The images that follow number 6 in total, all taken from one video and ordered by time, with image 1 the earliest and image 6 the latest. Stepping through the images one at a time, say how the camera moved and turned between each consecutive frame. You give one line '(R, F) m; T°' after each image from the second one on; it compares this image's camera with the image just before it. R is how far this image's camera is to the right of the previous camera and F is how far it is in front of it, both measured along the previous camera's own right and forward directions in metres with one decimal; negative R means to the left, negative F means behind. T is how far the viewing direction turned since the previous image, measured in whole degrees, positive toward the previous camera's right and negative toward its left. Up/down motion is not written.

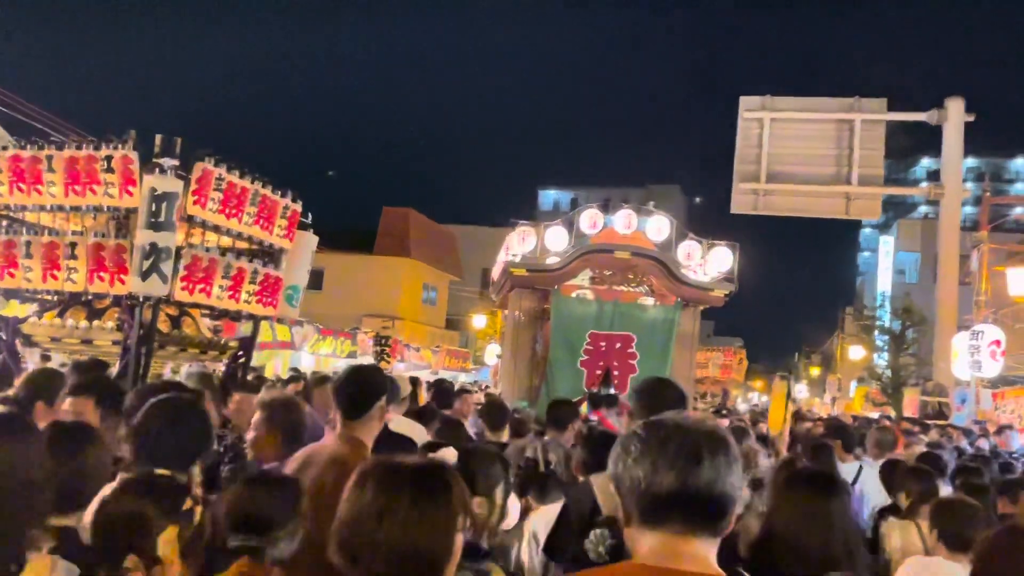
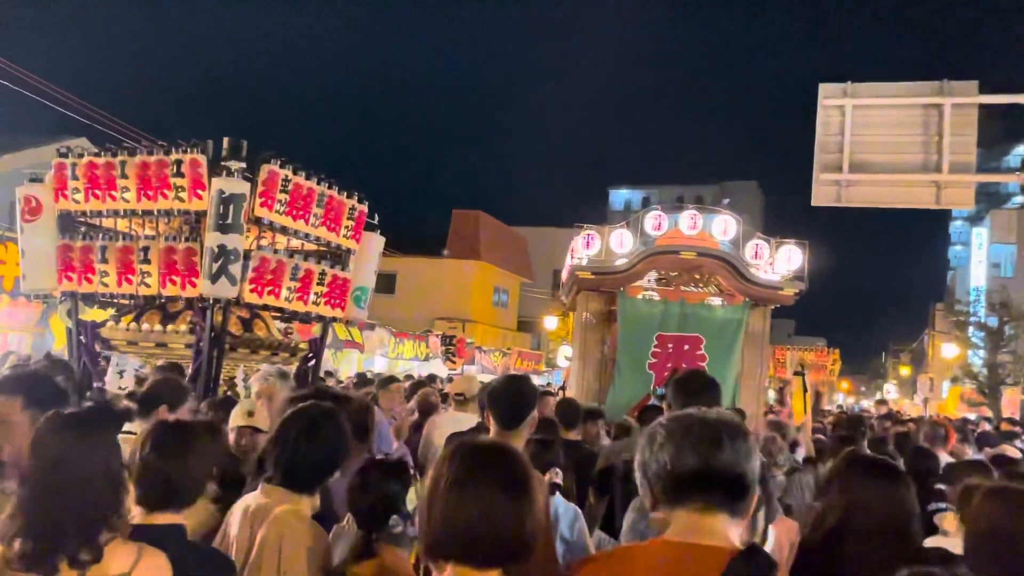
(0.0, +0.3) m; -5°
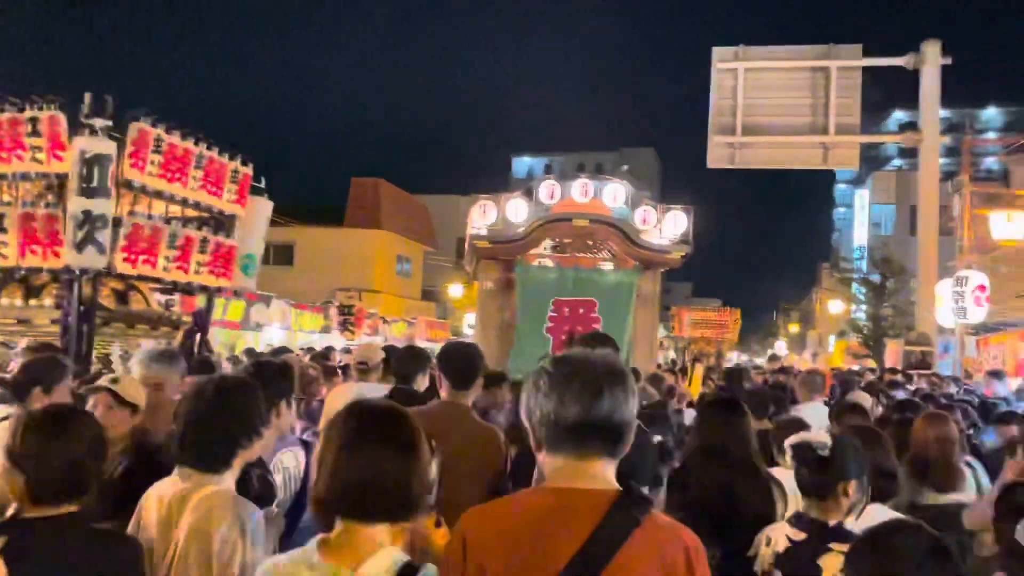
(+0.1, +0.3) m; +7°
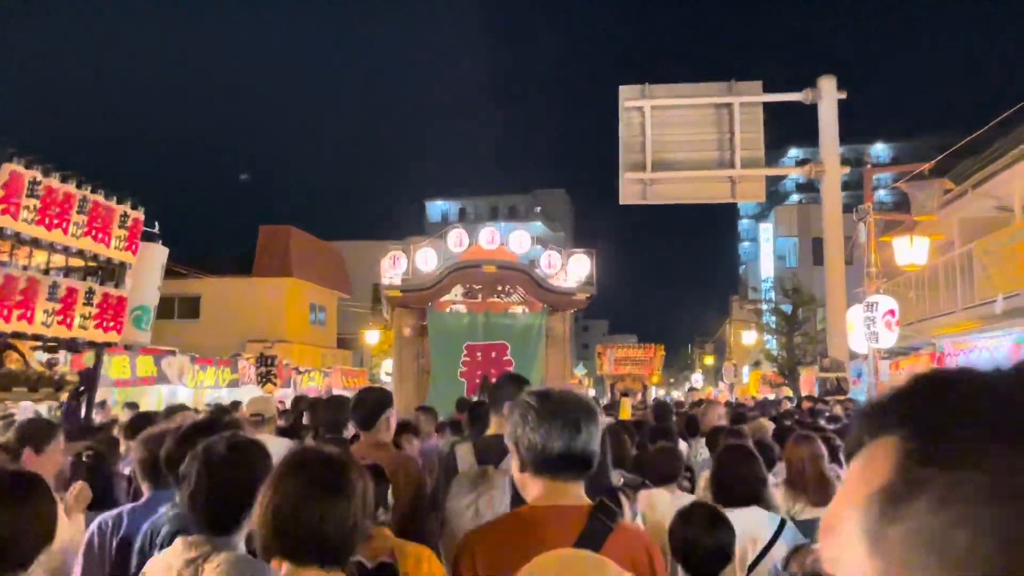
(0.0, +0.4) m; +6°
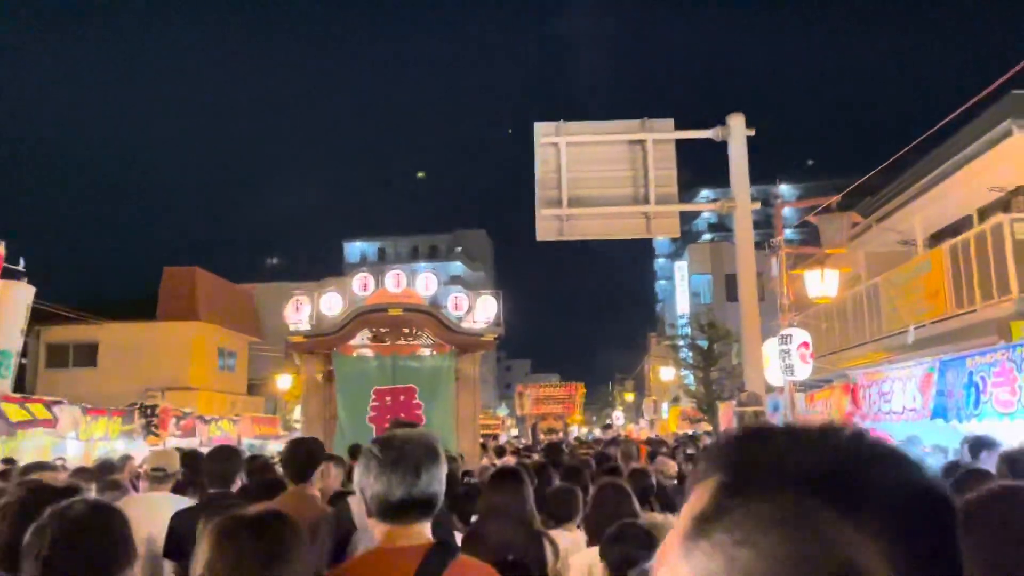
(+0.2, +0.5) m; +6°
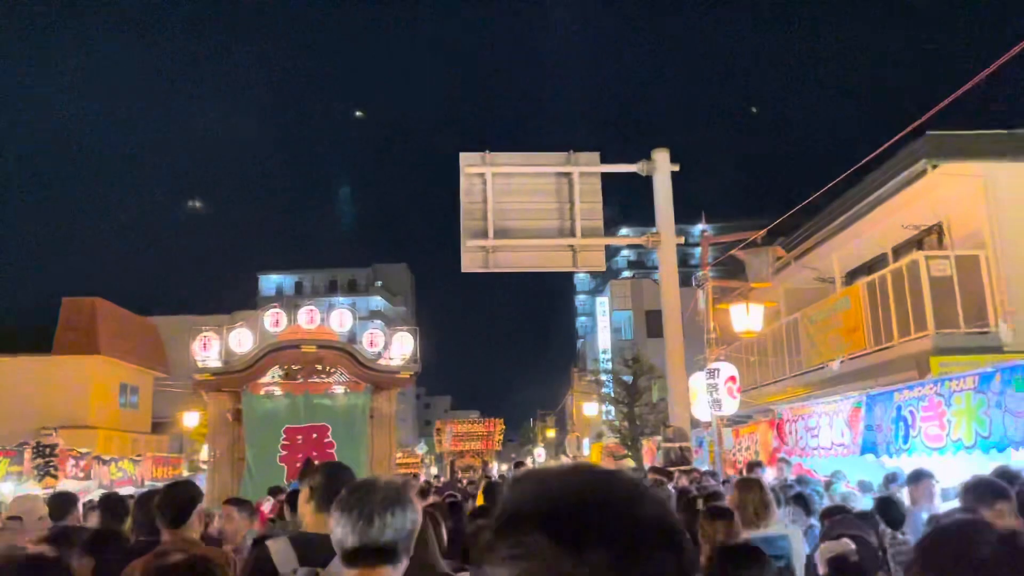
(-0.1, +0.5) m; +6°
